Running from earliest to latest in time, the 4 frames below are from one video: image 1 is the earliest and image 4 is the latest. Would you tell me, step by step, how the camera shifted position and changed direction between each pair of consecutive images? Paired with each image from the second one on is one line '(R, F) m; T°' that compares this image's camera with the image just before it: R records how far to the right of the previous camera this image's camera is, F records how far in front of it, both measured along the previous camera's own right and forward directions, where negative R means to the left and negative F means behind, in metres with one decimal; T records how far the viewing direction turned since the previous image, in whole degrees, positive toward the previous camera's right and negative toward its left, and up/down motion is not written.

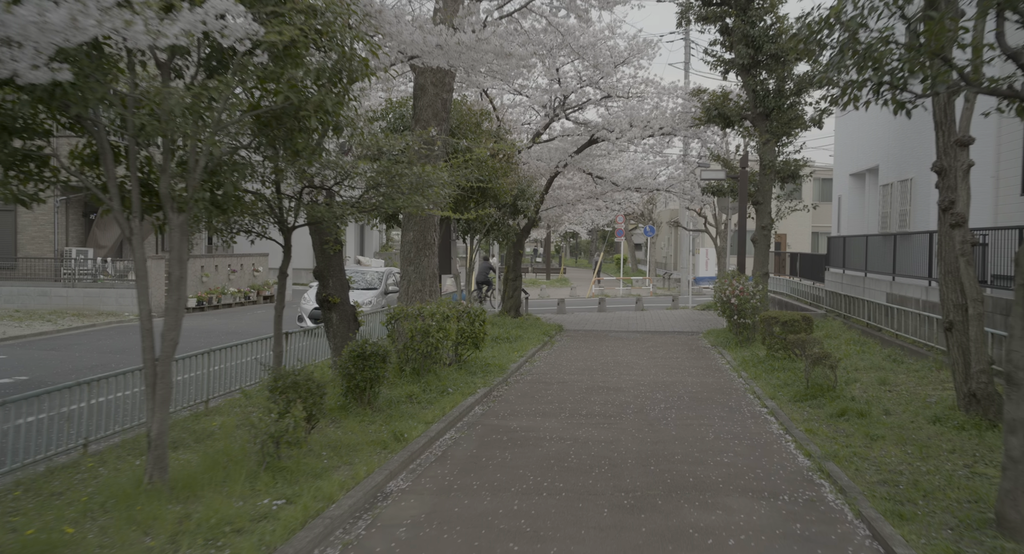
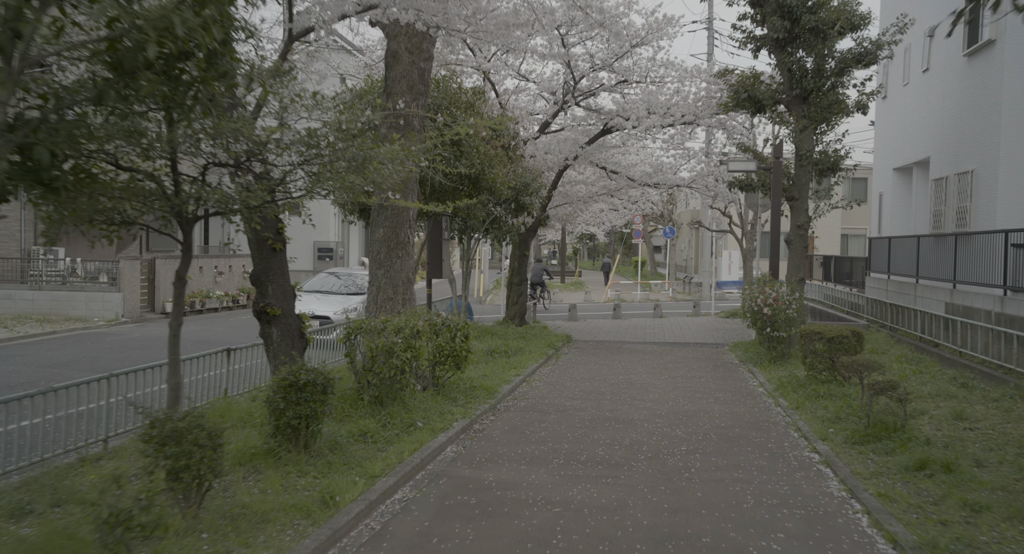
(+0.3, +1.8) m; -1°
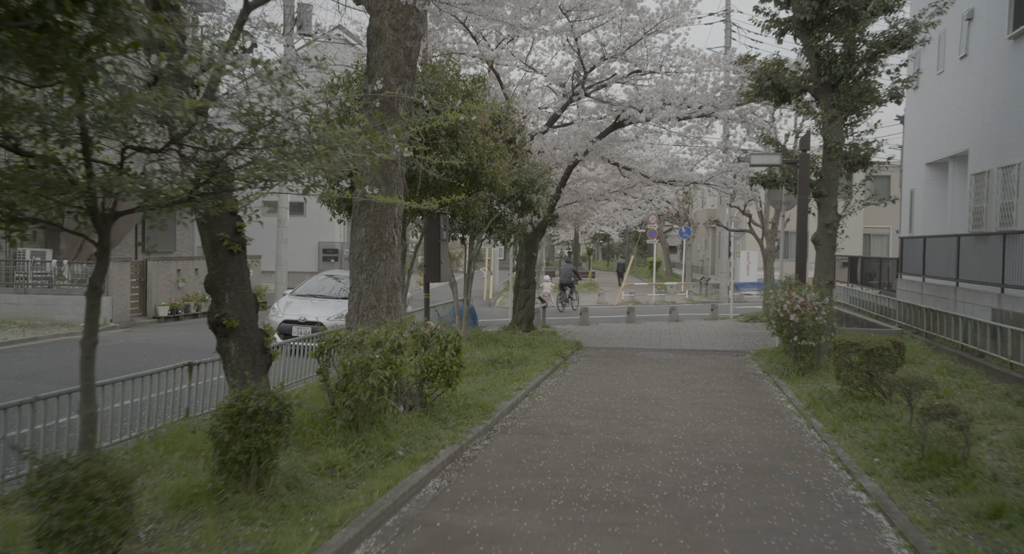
(+0.2, +1.0) m; -1°
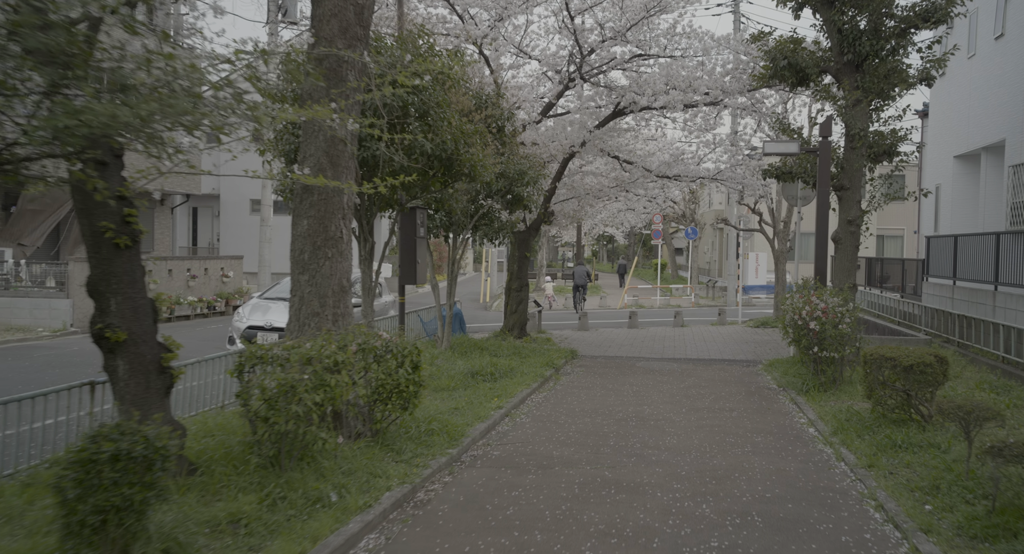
(+0.3, +1.3) m; 0°
